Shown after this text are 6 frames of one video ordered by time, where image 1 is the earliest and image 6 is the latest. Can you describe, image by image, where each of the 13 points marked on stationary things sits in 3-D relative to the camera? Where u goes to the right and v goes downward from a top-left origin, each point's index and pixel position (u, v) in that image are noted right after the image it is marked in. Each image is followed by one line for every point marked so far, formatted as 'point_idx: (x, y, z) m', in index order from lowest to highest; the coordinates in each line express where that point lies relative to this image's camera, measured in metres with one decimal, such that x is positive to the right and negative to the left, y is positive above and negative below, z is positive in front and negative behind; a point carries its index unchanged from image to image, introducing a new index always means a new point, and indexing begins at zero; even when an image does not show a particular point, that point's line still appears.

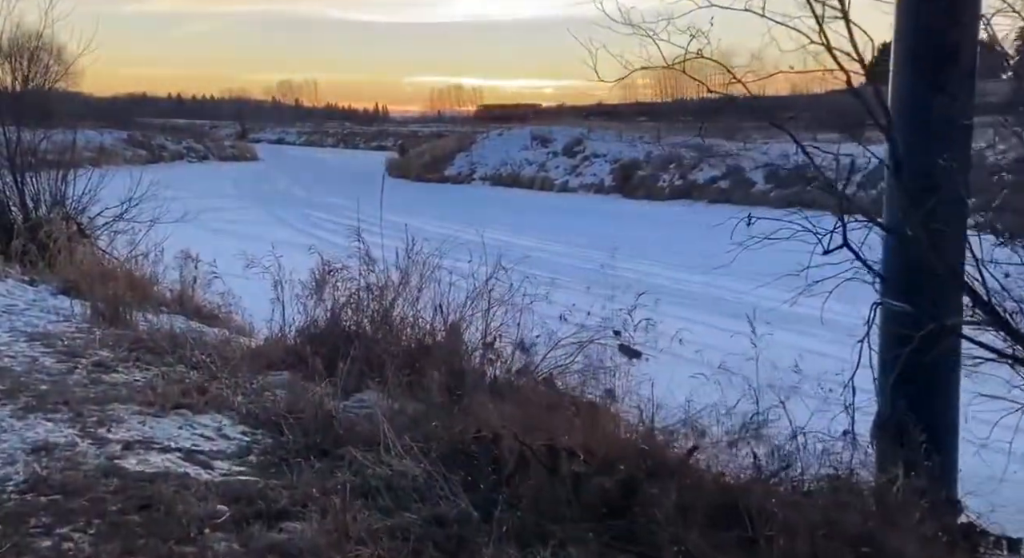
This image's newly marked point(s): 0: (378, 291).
0: (-1.1, -0.1, +9.0) m
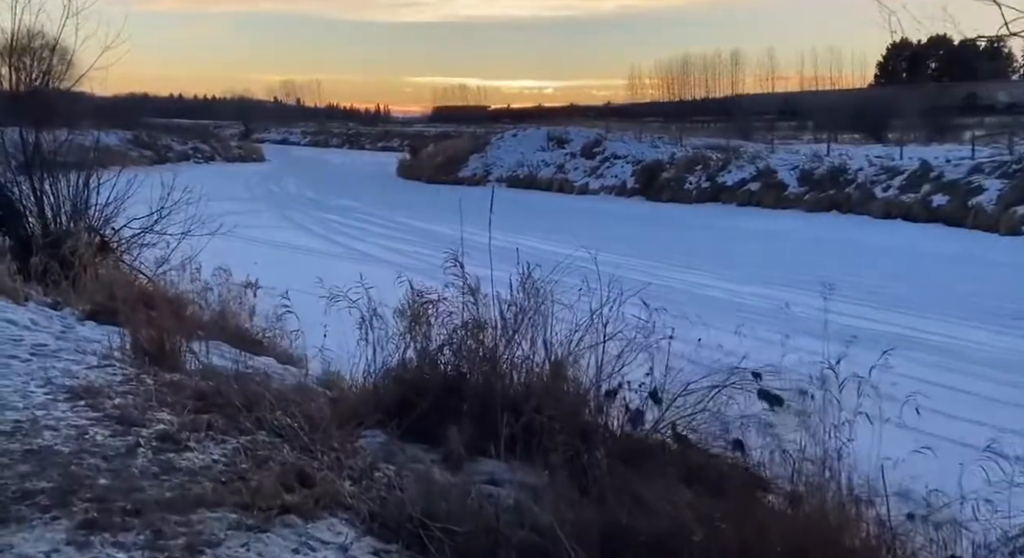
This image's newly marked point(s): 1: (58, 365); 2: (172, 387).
0: (-0.2, -0.4, +7.5) m
1: (-3.0, -0.6, +7.2) m
2: (-2.2, -0.7, +6.8) m
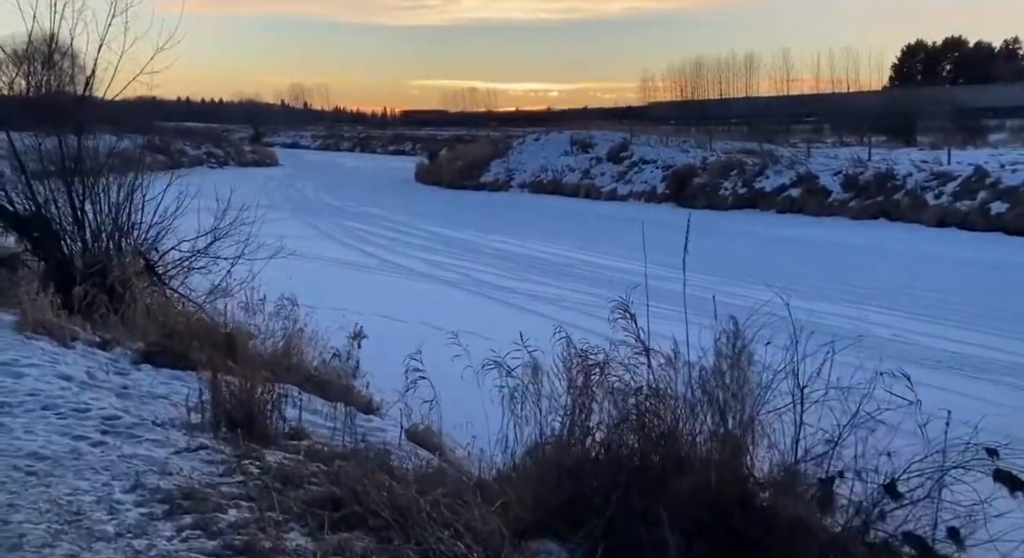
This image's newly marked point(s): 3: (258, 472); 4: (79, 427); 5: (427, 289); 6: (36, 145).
0: (+0.9, -0.7, +6.0) m
1: (-2.0, -1.0, +5.7) m
2: (-1.1, -1.0, +5.4) m
3: (-1.3, -1.0, +5.6) m
4: (-2.6, -0.9, +6.3) m
5: (-1.7, -0.2, +19.6) m
6: (-5.1, +1.5, +11.5) m
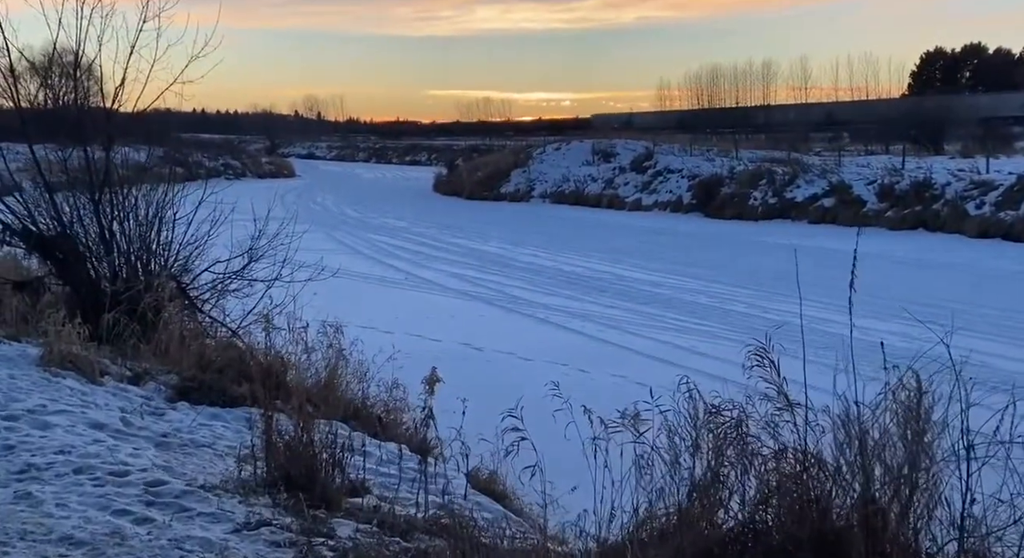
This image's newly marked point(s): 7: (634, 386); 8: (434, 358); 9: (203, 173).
0: (+1.4, -0.9, +5.1) m
1: (-1.4, -1.2, +4.8) m
2: (-0.6, -1.2, +4.4) m
3: (-0.8, -1.2, +4.7) m
4: (-2.0, -1.1, +5.4) m
5: (-0.9, -0.5, +18.7) m
6: (-4.5, +1.2, +10.6) m
7: (+1.3, -1.2, +11.6) m
8: (-1.0, -1.0, +13.6) m
9: (-5.5, +1.9, +19.1) m
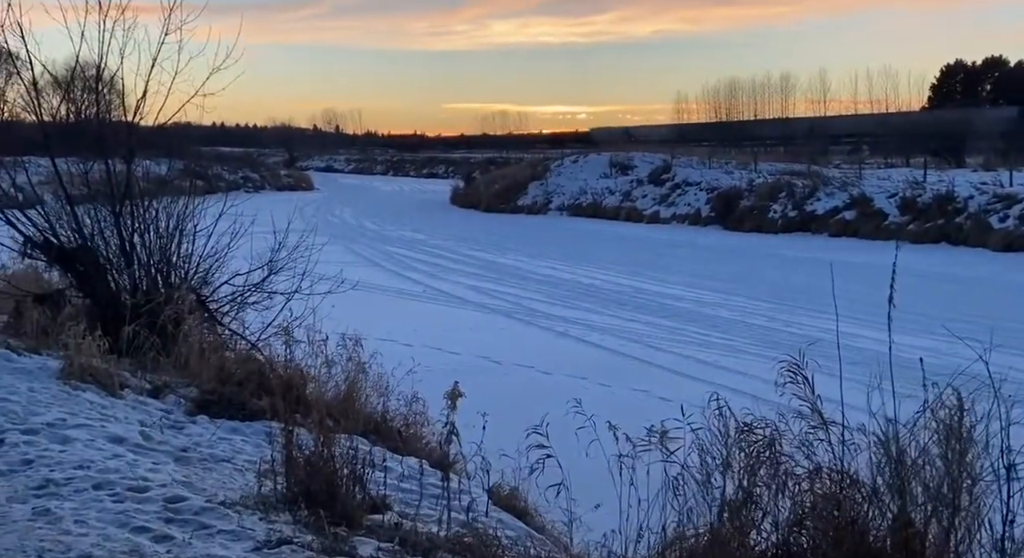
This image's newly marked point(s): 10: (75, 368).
0: (+1.6, -1.0, +4.9) m
1: (-1.3, -1.2, +4.7) m
2: (-0.5, -1.3, +4.3) m
3: (-0.7, -1.3, +4.6) m
4: (-1.9, -1.2, +5.3) m
5: (-0.6, -0.7, +18.6) m
6: (-4.3, +1.1, +10.6) m
7: (+1.6, -1.3, +11.5) m
8: (-0.7, -1.2, +13.5) m
9: (-5.2, +1.7, +19.2) m
10: (-3.6, -0.7, +8.9) m
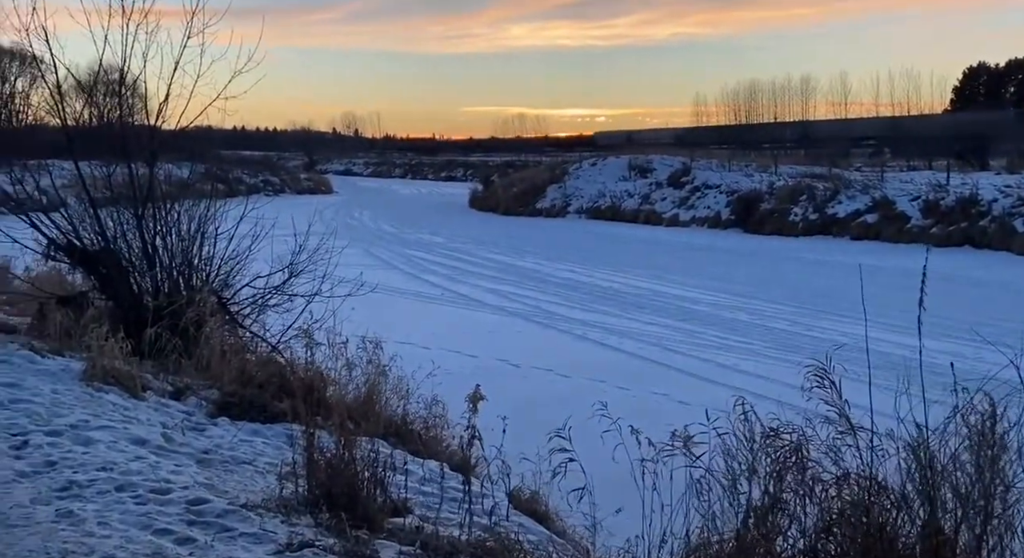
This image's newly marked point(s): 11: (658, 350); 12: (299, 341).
0: (+1.7, -1.0, +4.9) m
1: (-1.2, -1.2, +4.7) m
2: (-0.4, -1.3, +4.3) m
3: (-0.6, -1.3, +4.6) m
4: (-1.8, -1.2, +5.3) m
5: (-0.2, -0.8, +18.6) m
6: (-4.1, +1.1, +10.7) m
7: (+1.8, -1.4, +11.4) m
8: (-0.5, -1.2, +13.5) m
9: (-4.8, +1.6, +19.2) m
10: (-3.5, -0.8, +8.9) m
11: (+2.1, -1.0, +15.4) m
12: (-2.3, -0.7, +11.6) m
